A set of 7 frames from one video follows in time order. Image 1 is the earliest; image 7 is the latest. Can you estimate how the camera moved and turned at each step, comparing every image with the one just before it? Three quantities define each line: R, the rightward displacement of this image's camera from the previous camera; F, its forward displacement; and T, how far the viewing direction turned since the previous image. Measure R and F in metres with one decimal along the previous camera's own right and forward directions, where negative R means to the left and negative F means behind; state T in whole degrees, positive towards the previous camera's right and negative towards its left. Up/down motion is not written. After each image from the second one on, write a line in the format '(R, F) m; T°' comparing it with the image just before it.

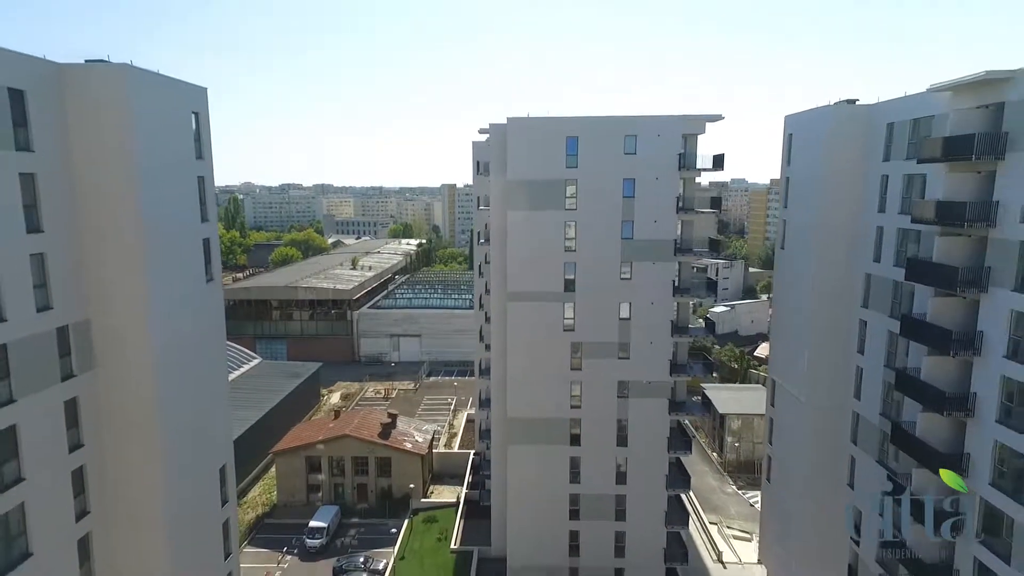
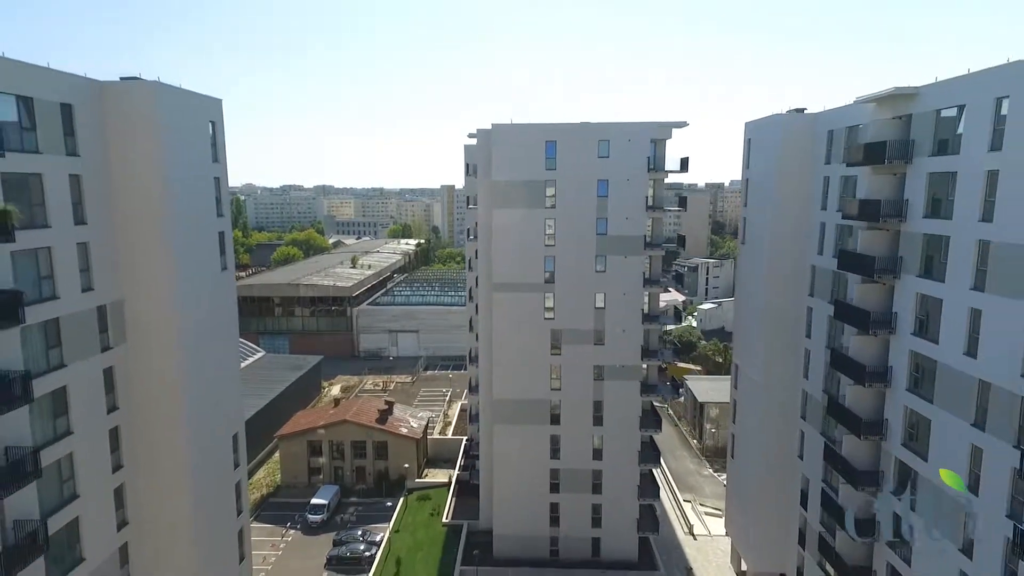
(+1.0, -3.1) m; 0°
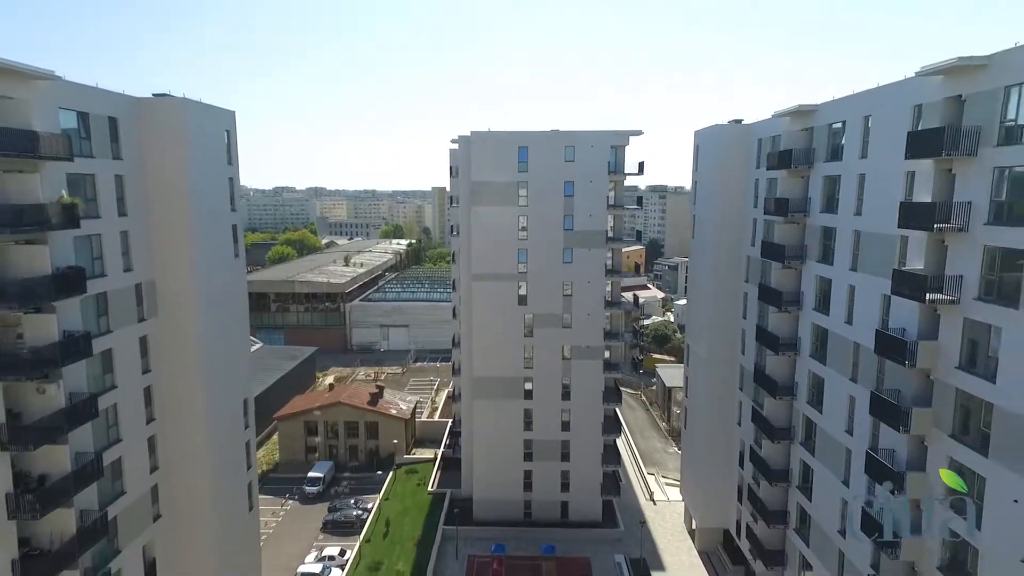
(+1.1, -4.5) m; +1°
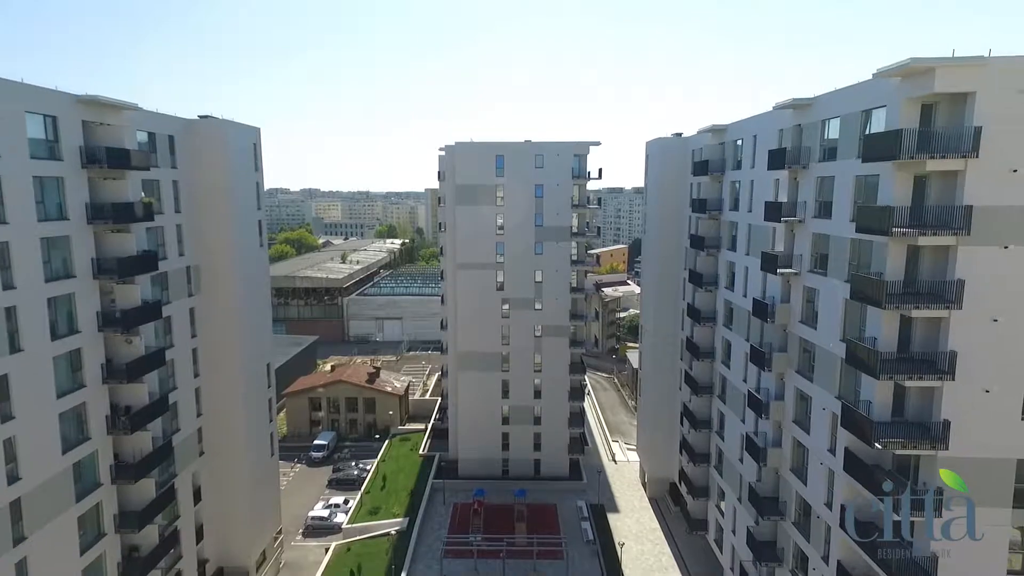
(+1.2, -6.9) m; +1°
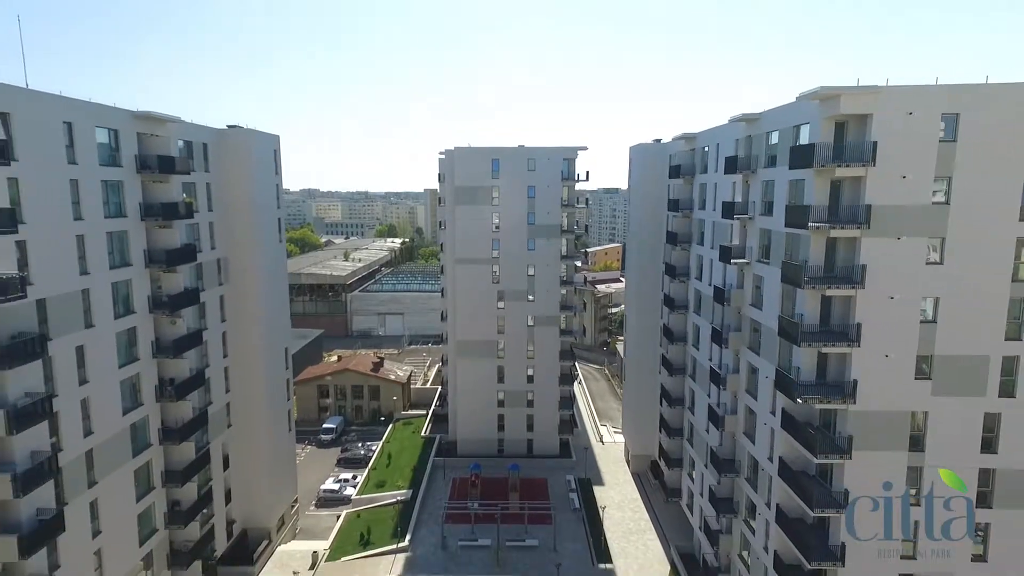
(+0.4, -4.2) m; 0°
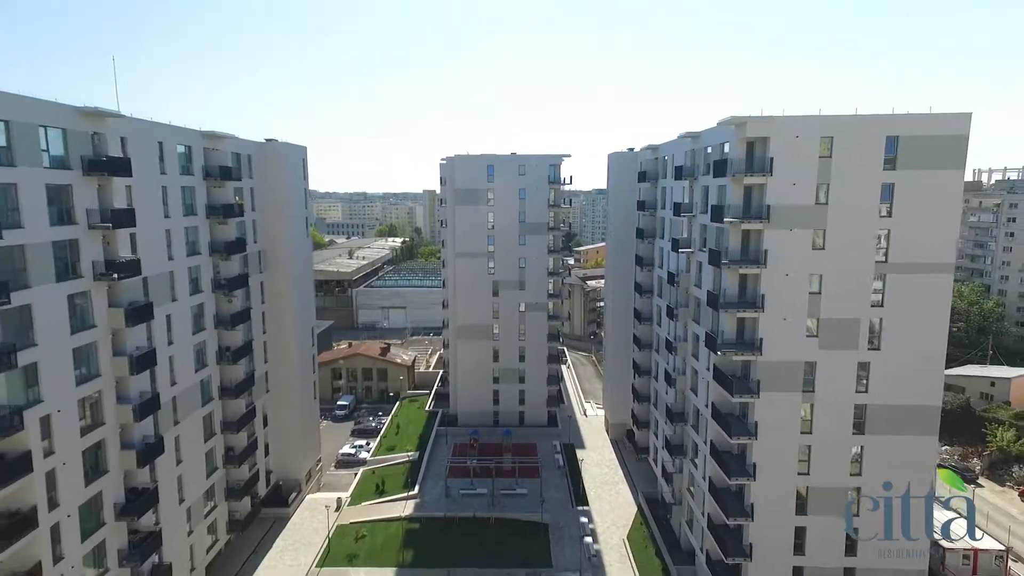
(+0.4, -7.3) m; 0°
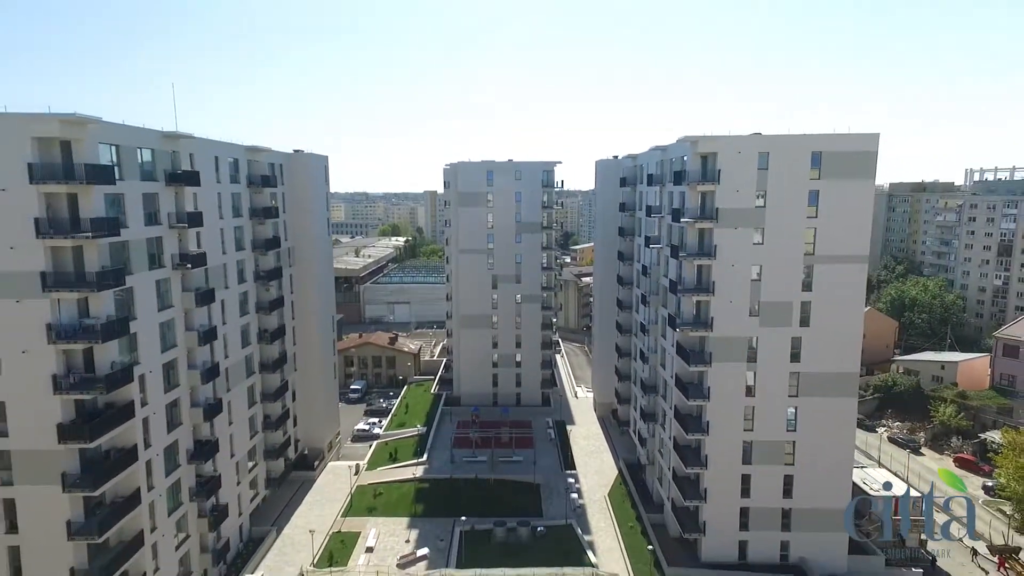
(+0.3, -6.5) m; 0°
